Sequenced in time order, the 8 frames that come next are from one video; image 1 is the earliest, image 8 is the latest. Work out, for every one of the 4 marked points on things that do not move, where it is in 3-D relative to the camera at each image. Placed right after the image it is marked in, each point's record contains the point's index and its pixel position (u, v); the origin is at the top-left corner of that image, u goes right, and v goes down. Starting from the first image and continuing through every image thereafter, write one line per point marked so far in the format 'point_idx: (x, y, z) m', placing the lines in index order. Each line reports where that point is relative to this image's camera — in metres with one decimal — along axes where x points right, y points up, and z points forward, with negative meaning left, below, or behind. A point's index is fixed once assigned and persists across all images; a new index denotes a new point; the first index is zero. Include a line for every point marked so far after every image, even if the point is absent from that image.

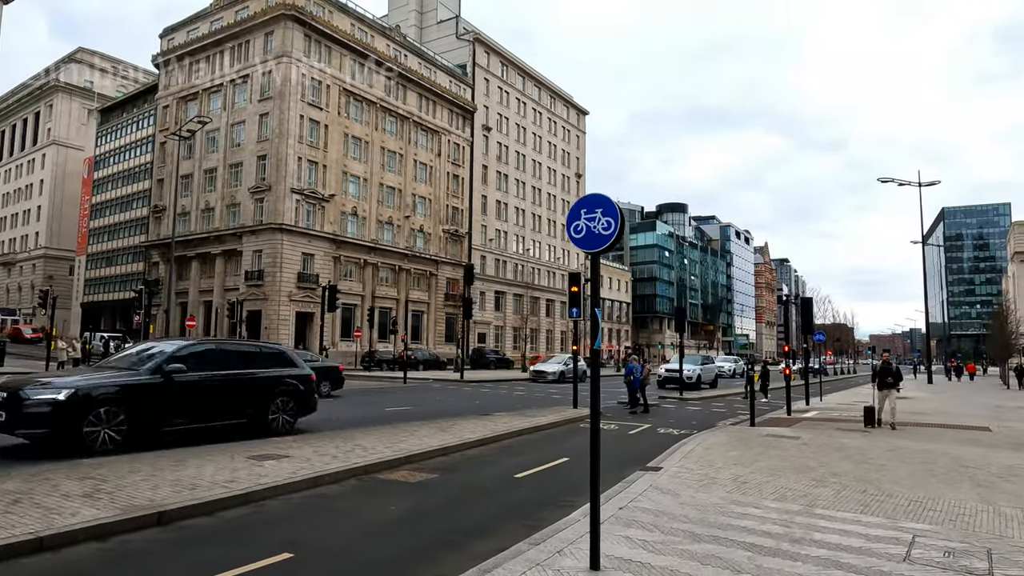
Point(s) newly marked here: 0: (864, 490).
0: (+3.9, -2.2, +7.3) m
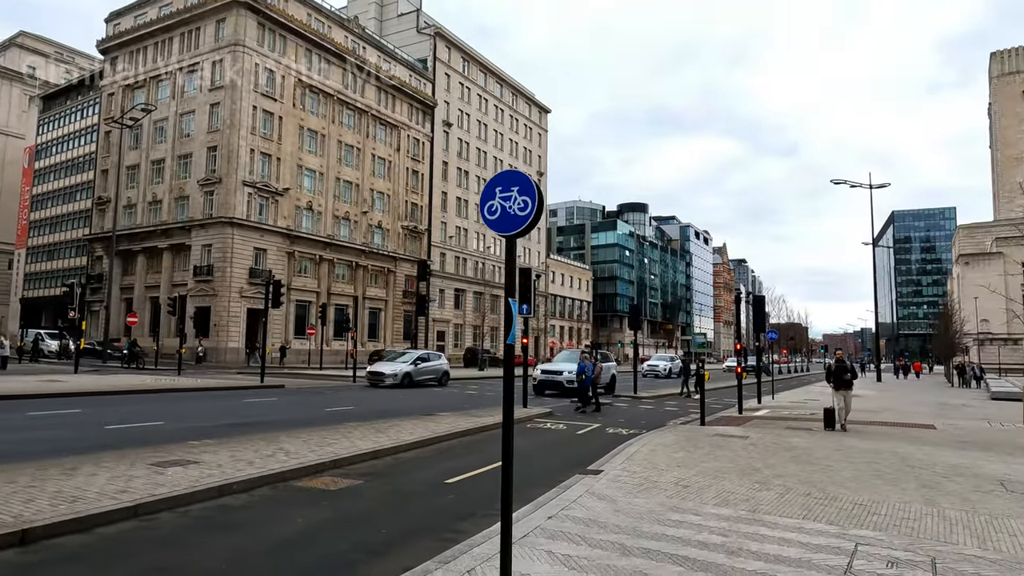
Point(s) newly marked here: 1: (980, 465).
0: (+3.1, -2.2, +7.0) m
1: (+6.5, -2.5, +9.3) m
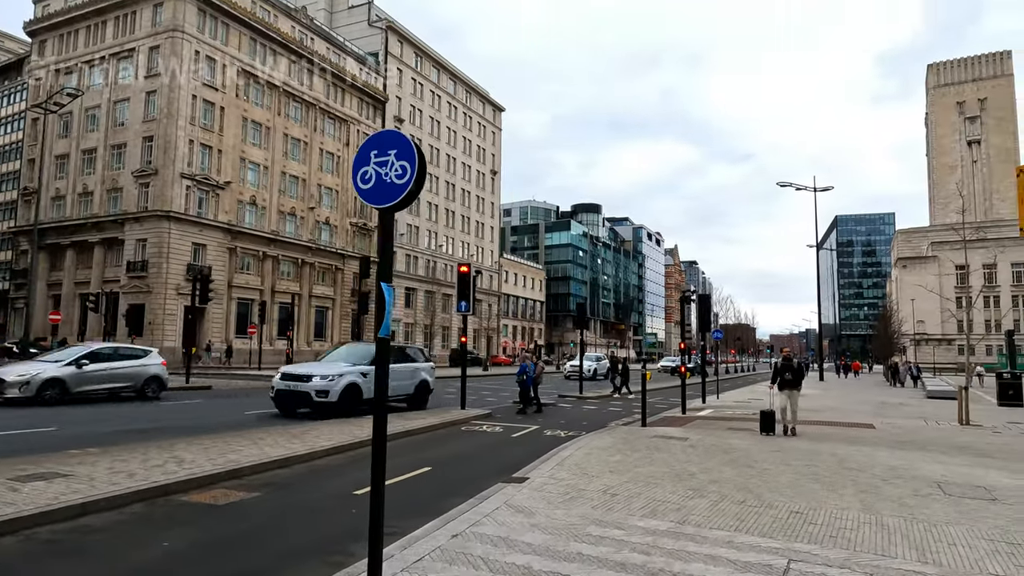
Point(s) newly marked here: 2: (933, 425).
0: (+2.3, -2.1, +6.5) m
1: (+5.5, -2.4, +9.0) m
2: (+9.6, -3.1, +15.1) m
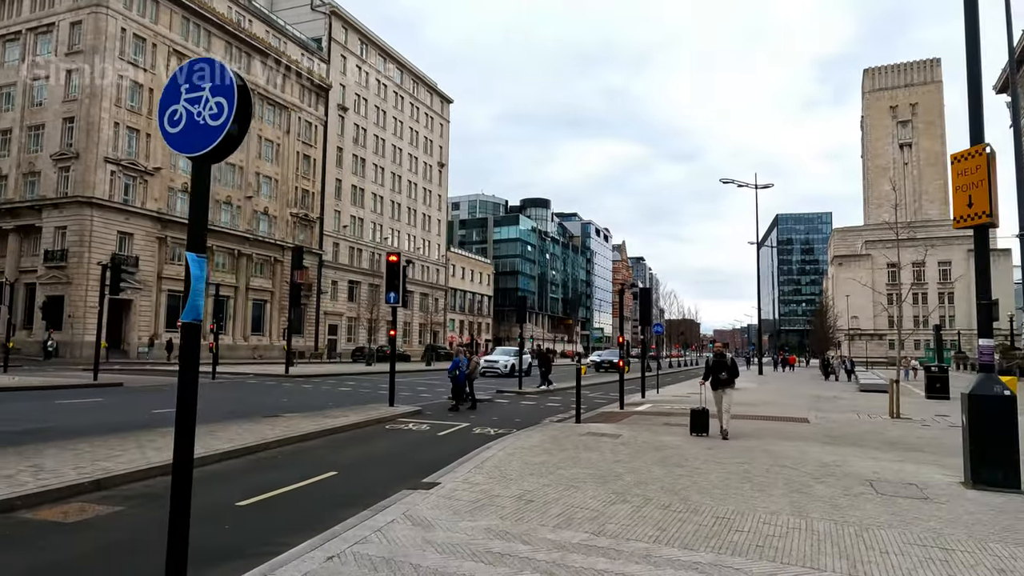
0: (+1.4, -2.0, +6.0) m
1: (+4.5, -2.3, +8.8) m
2: (+8.0, -3.0, +15.1) m
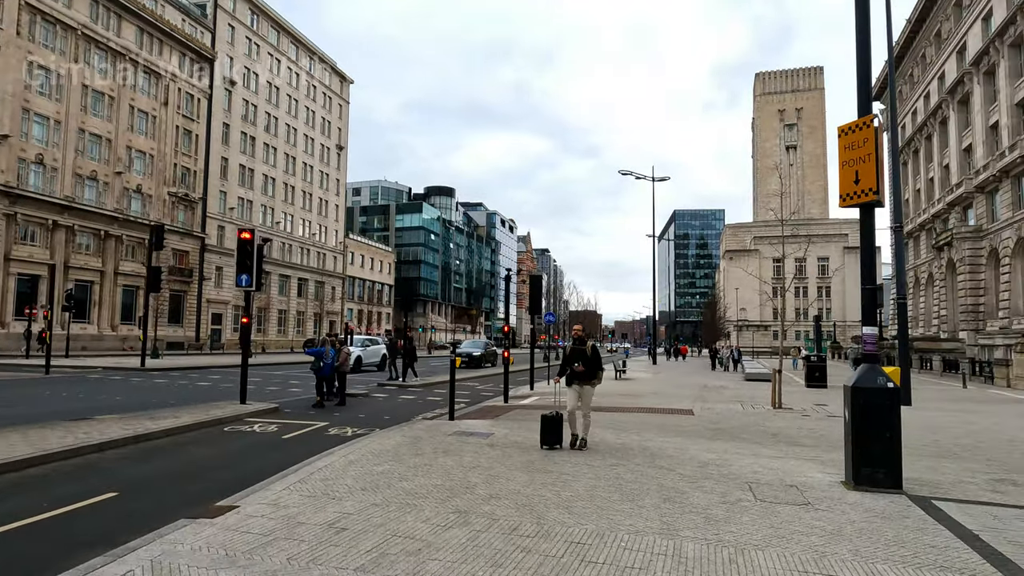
0: (0.0, -1.8, +4.9) m
1: (+2.6, -2.1, +8.1) m
2: (+5.3, -2.7, +14.9) m
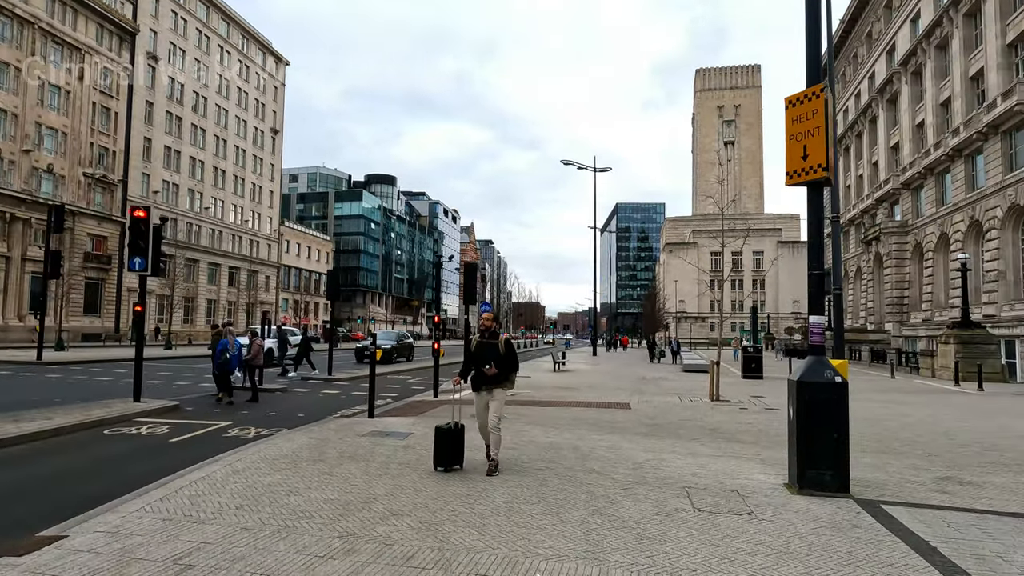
0: (-0.6, -1.7, +4.0) m
1: (+1.7, -2.0, +7.4) m
2: (+3.8, -2.5, +14.4) m
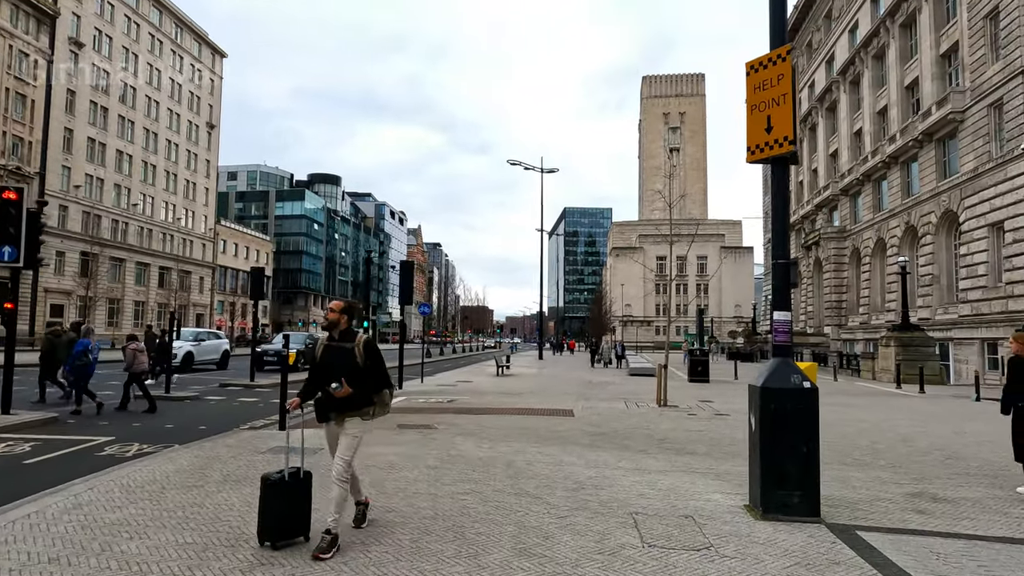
0: (-1.1, -1.6, +2.9) m
1: (+1.0, -1.9, +6.5) m
2: (+2.4, -2.5, +13.6) m
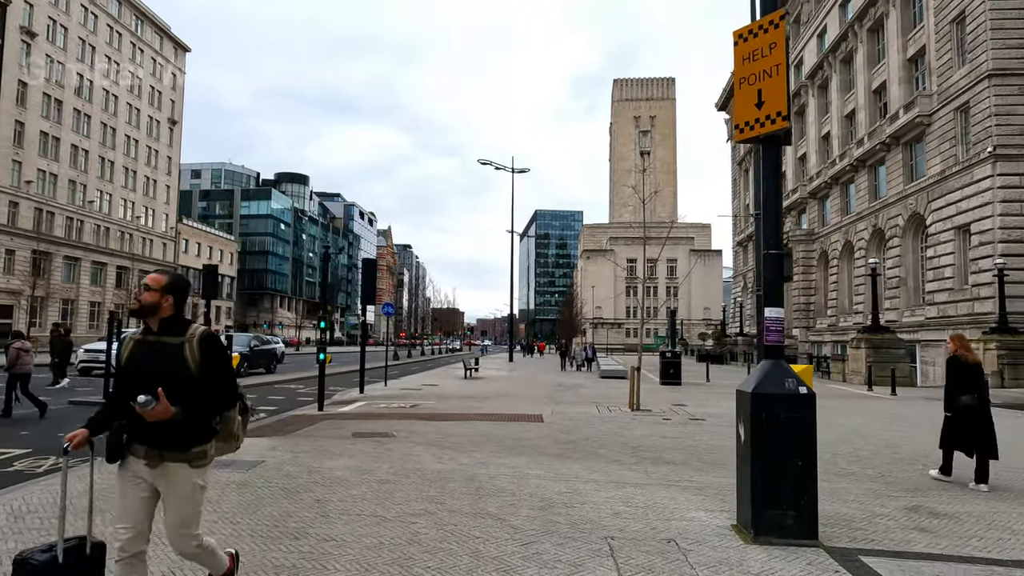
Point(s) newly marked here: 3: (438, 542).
0: (-1.3, -1.5, +2.2) m
1: (+0.6, -1.8, +5.8) m
2: (+1.8, -2.5, +13.0) m
3: (-0.5, -1.7, +4.4) m
